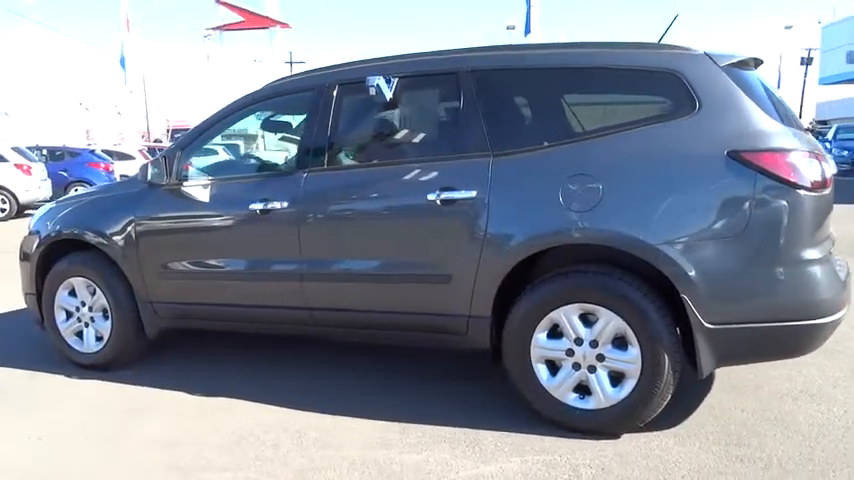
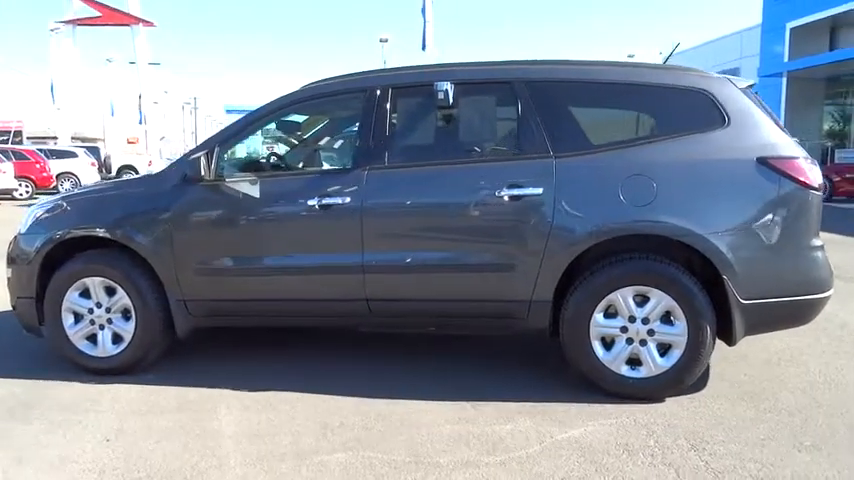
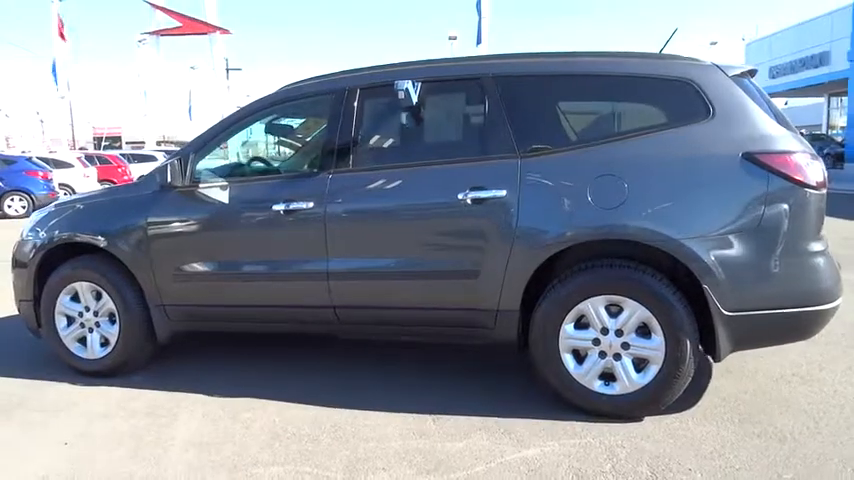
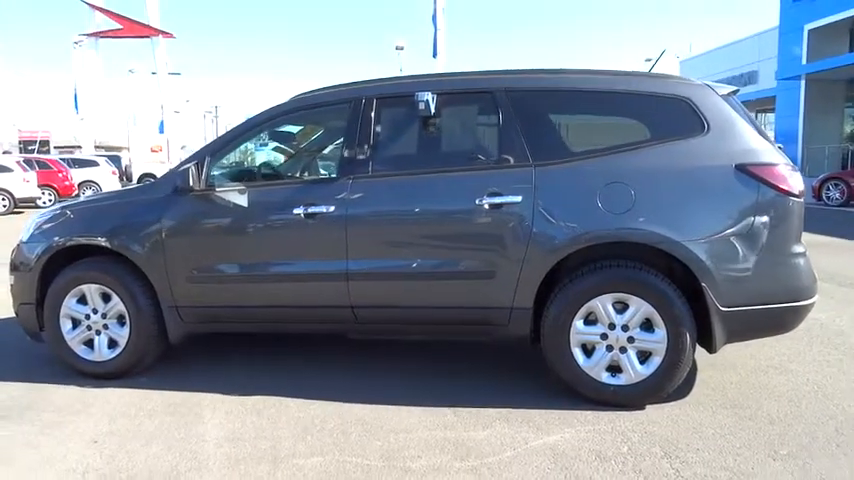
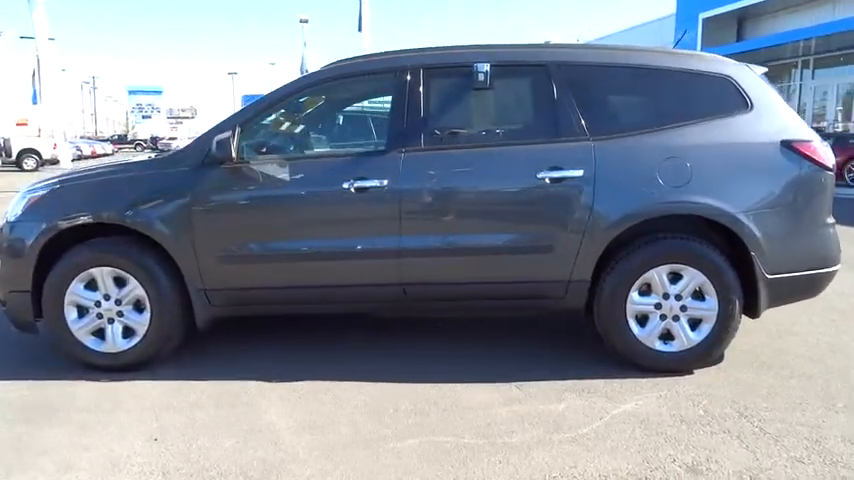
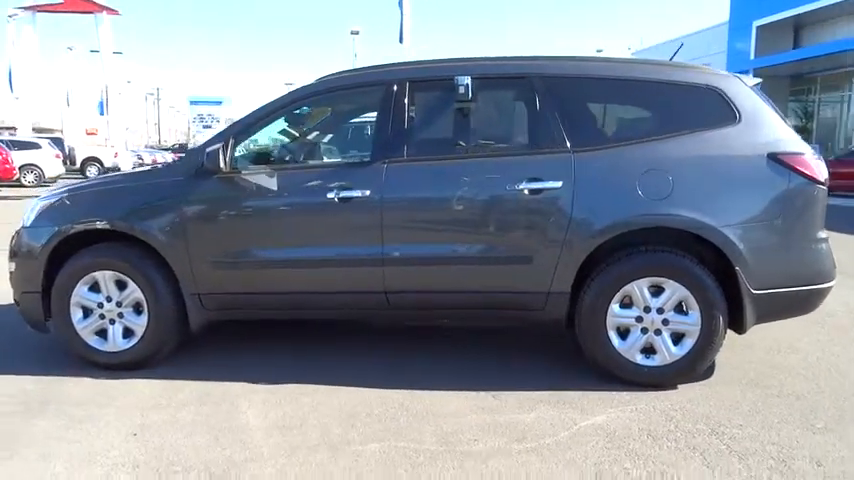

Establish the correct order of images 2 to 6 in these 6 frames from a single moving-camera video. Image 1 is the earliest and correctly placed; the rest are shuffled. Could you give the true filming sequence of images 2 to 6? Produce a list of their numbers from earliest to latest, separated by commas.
3, 4, 2, 6, 5
